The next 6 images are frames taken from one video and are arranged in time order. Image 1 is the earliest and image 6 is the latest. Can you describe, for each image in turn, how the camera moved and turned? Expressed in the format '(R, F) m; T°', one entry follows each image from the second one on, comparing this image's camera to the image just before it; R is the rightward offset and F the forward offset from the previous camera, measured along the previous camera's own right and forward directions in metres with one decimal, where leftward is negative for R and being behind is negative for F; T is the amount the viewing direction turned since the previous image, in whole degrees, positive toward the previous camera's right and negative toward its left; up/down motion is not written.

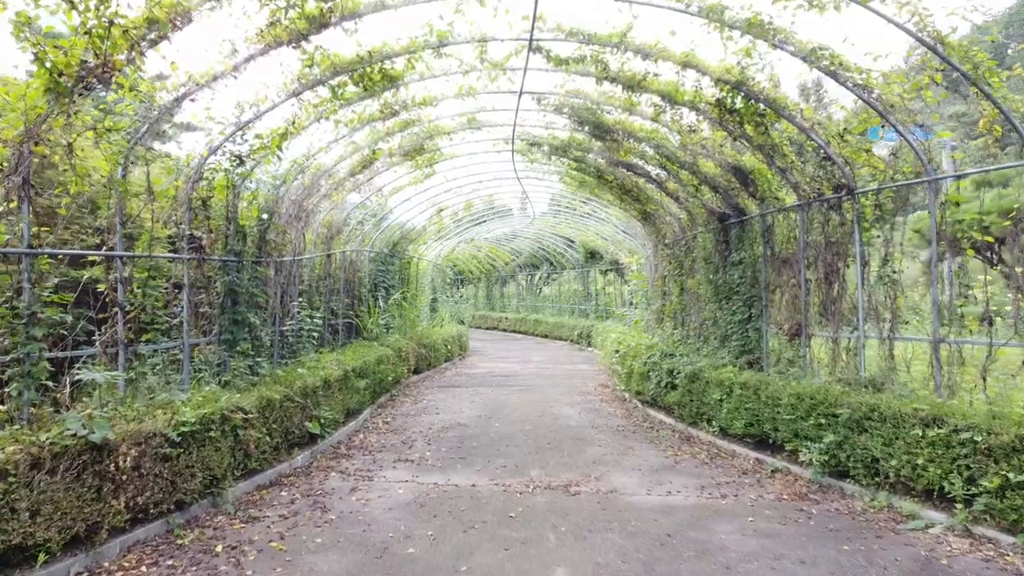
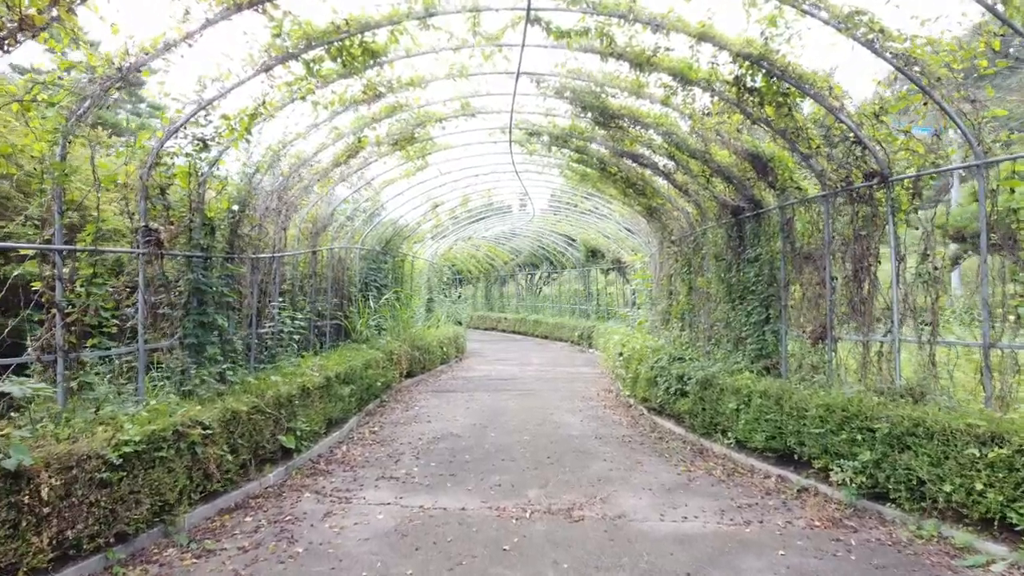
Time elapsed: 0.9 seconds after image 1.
(0.0, +0.6) m; 0°
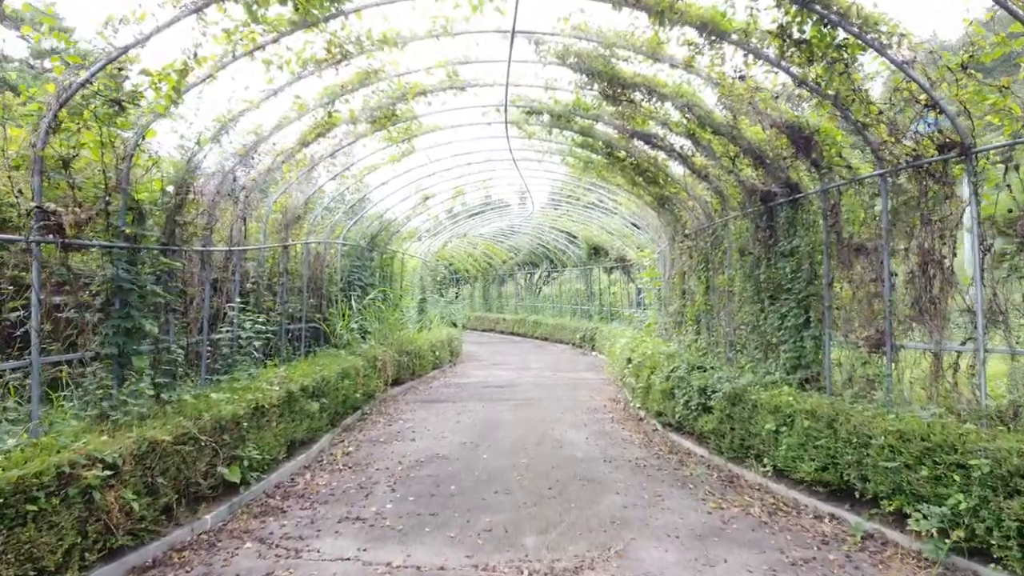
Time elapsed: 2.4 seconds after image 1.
(0.0, +1.1) m; 0°
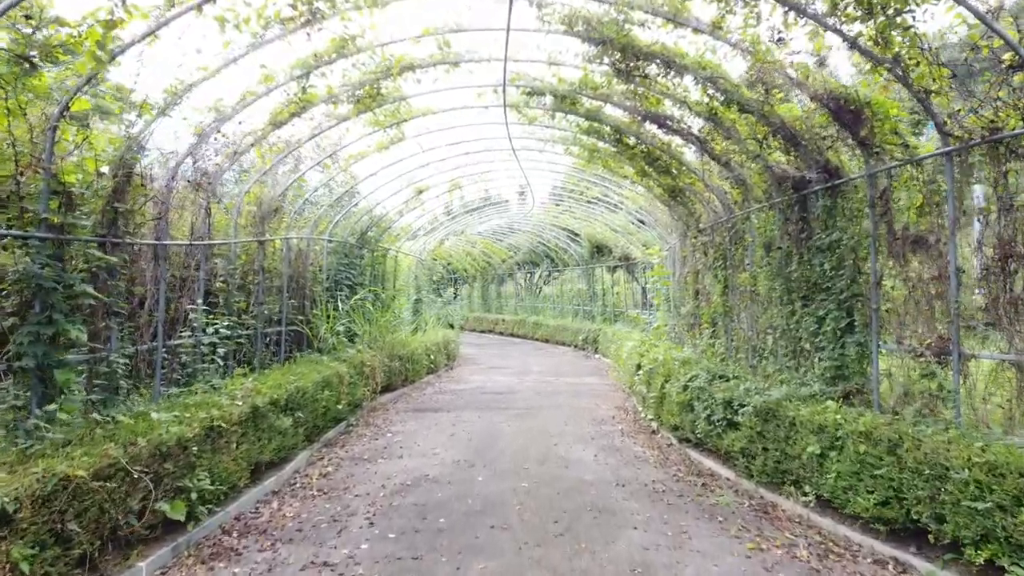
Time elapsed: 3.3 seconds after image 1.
(0.0, +0.8) m; 0°
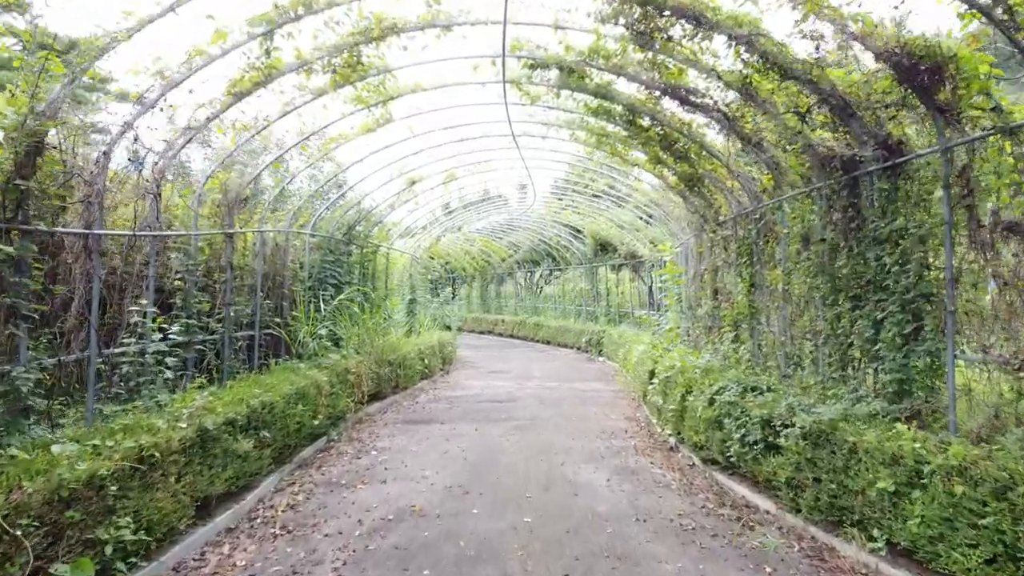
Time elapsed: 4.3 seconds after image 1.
(0.0, +0.9) m; 0°
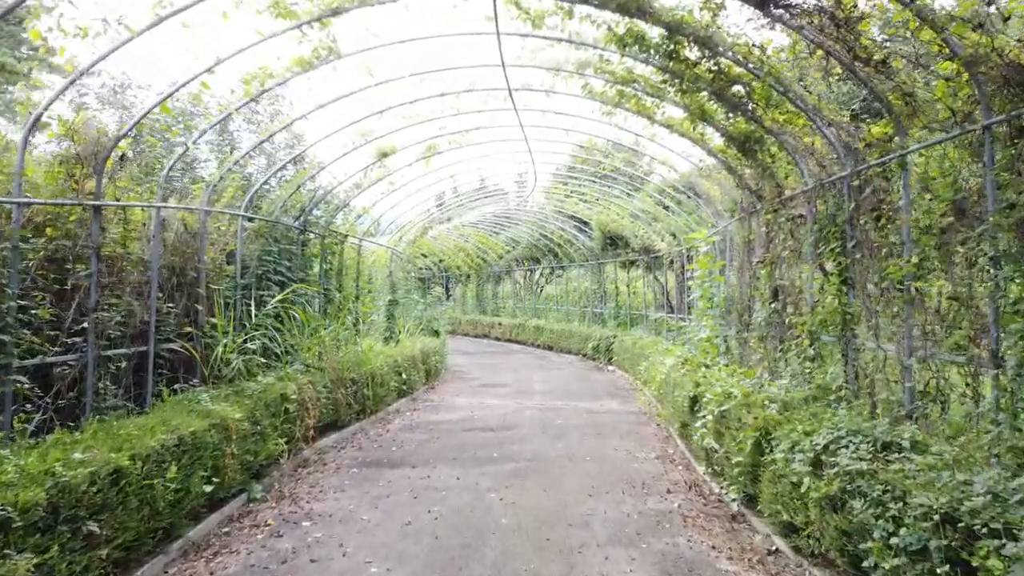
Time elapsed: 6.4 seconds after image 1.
(0.0, +2.1) m; 0°
